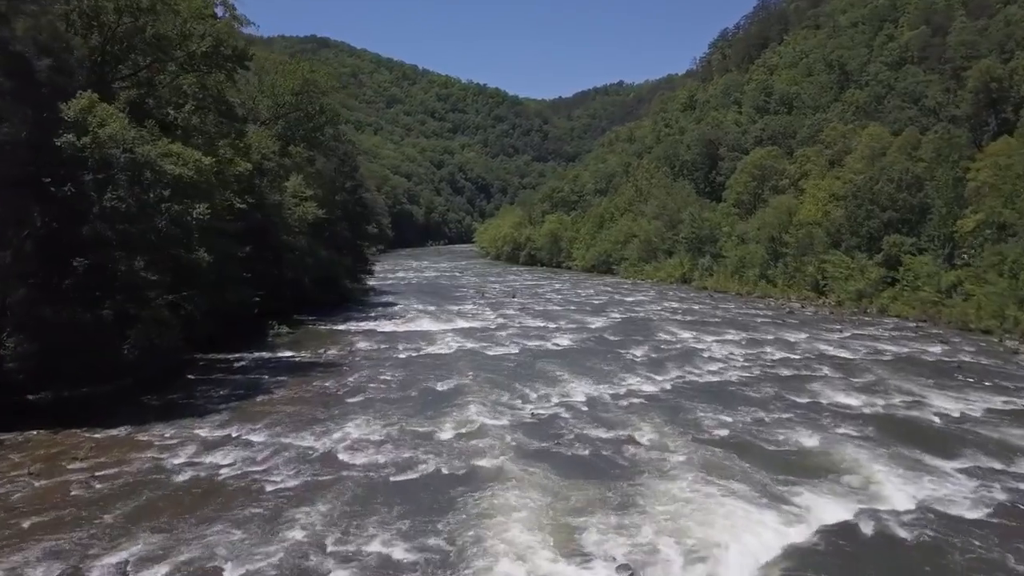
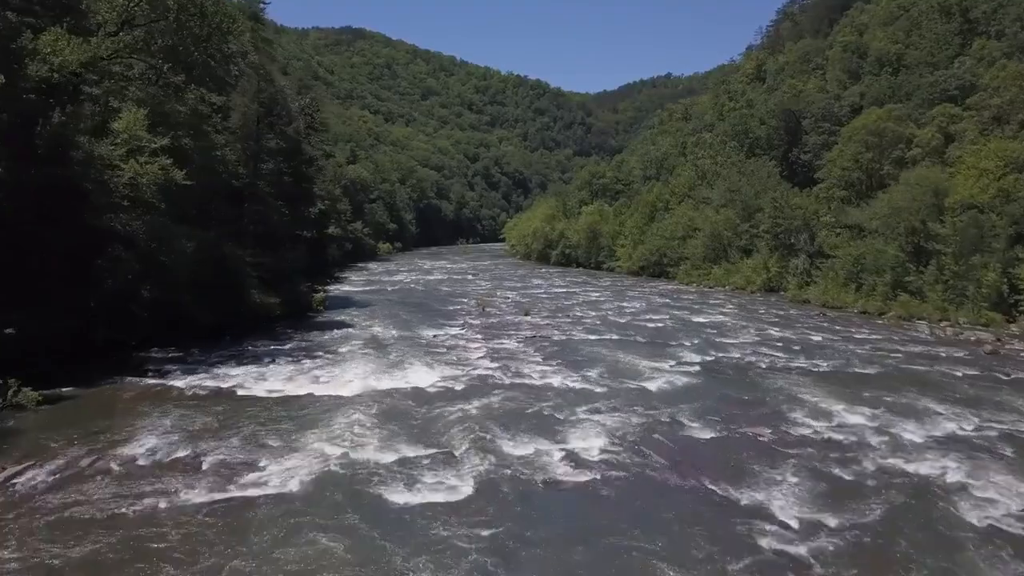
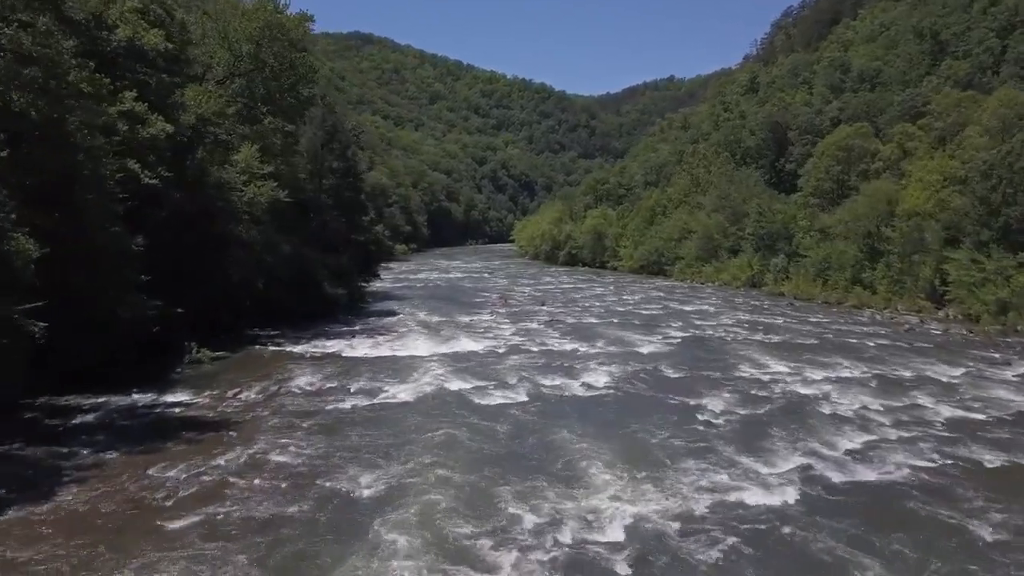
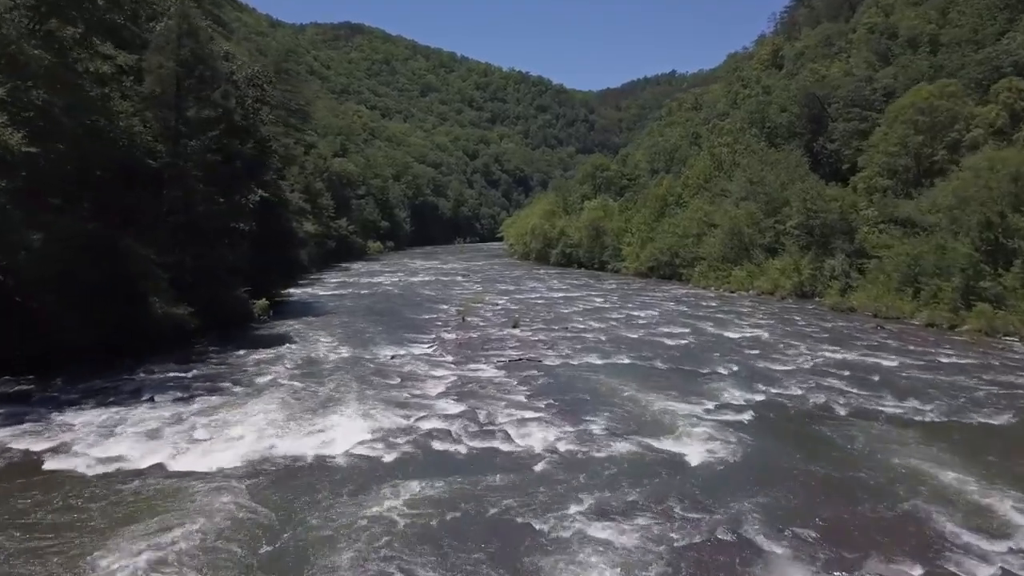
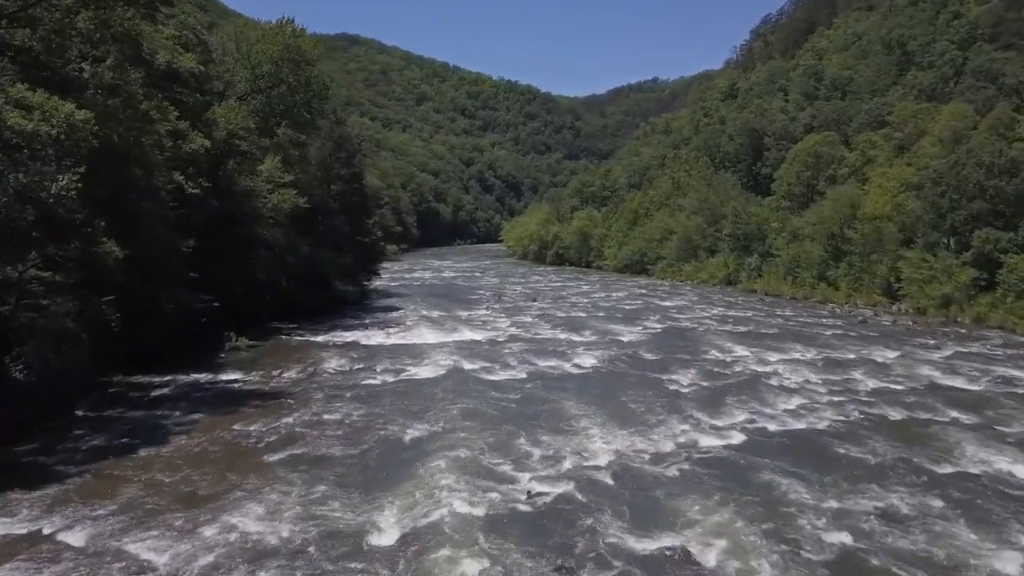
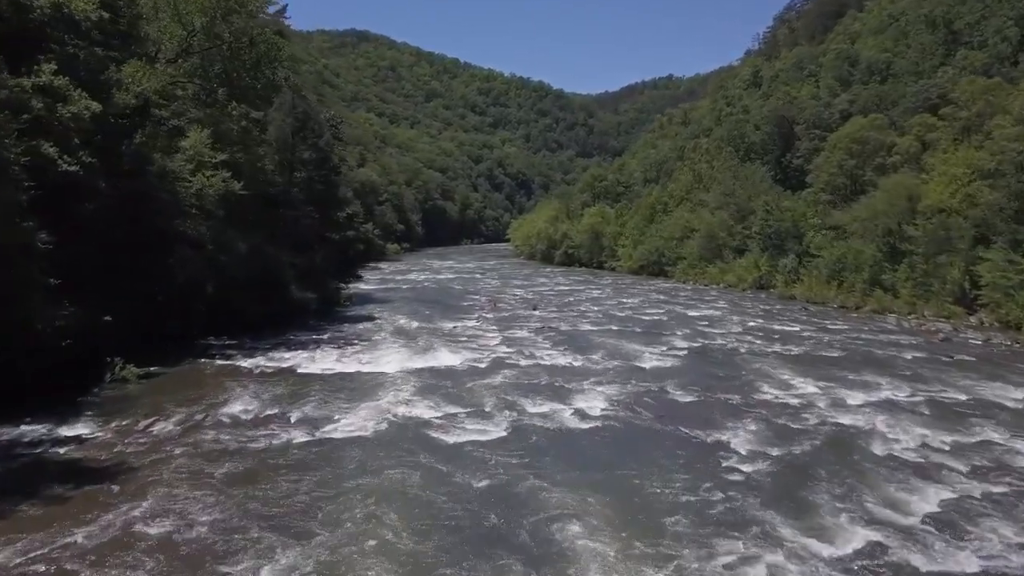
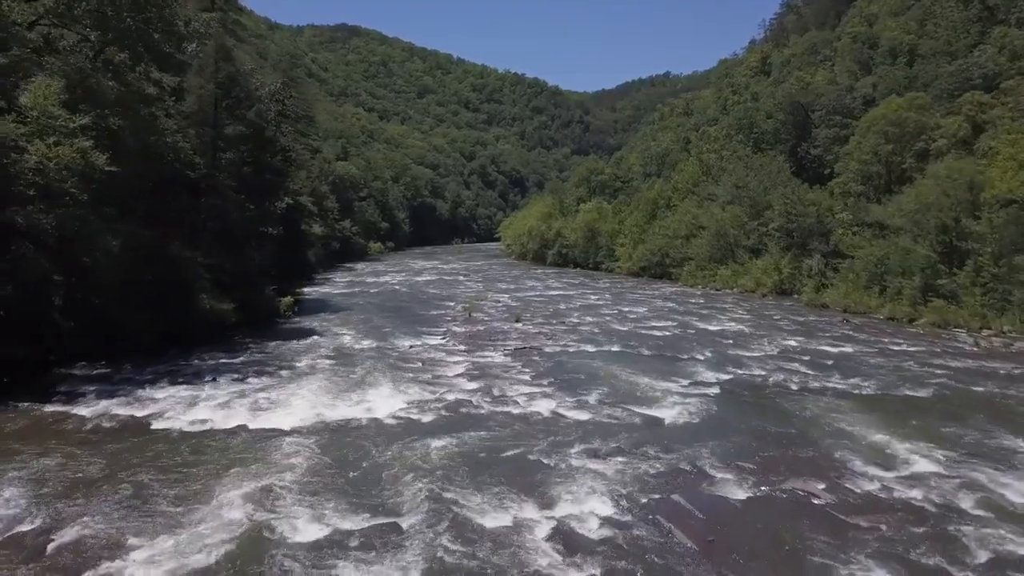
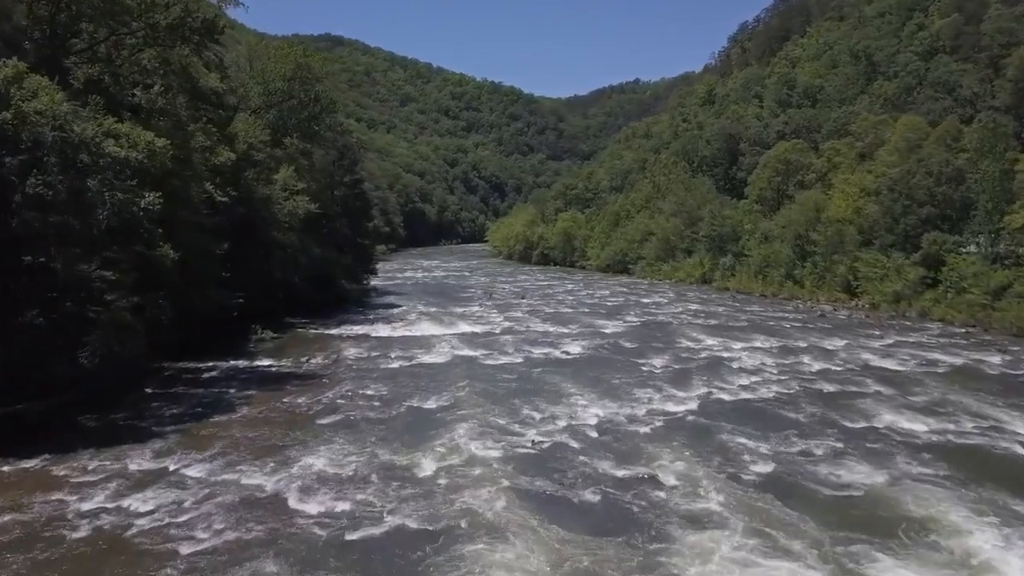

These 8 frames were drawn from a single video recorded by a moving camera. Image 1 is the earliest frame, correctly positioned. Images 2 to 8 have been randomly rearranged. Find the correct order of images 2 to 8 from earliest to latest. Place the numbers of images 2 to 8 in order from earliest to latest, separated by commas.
8, 5, 3, 6, 2, 7, 4
